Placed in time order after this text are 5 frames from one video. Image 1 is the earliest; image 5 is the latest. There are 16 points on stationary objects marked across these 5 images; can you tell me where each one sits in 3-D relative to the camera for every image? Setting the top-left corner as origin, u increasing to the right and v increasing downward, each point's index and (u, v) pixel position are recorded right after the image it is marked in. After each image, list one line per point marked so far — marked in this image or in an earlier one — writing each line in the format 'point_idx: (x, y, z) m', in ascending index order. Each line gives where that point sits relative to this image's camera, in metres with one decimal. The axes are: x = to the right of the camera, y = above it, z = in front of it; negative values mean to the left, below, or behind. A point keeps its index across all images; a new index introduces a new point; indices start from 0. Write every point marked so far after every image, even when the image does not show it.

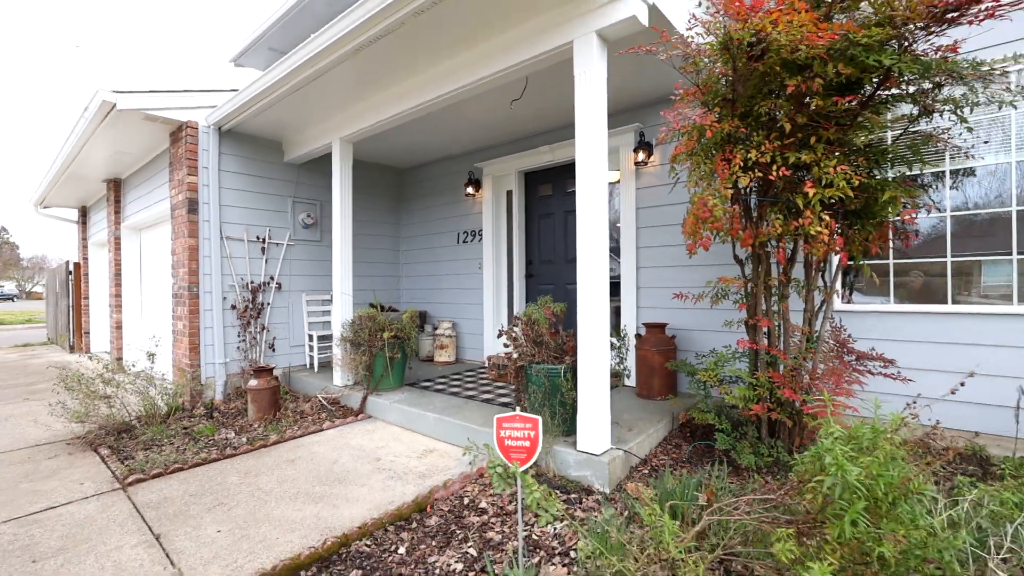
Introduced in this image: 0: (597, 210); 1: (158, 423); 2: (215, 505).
0: (+0.5, +0.5, +2.9) m
1: (-3.1, -1.2, +4.0) m
2: (-1.8, -1.3, +2.8) m
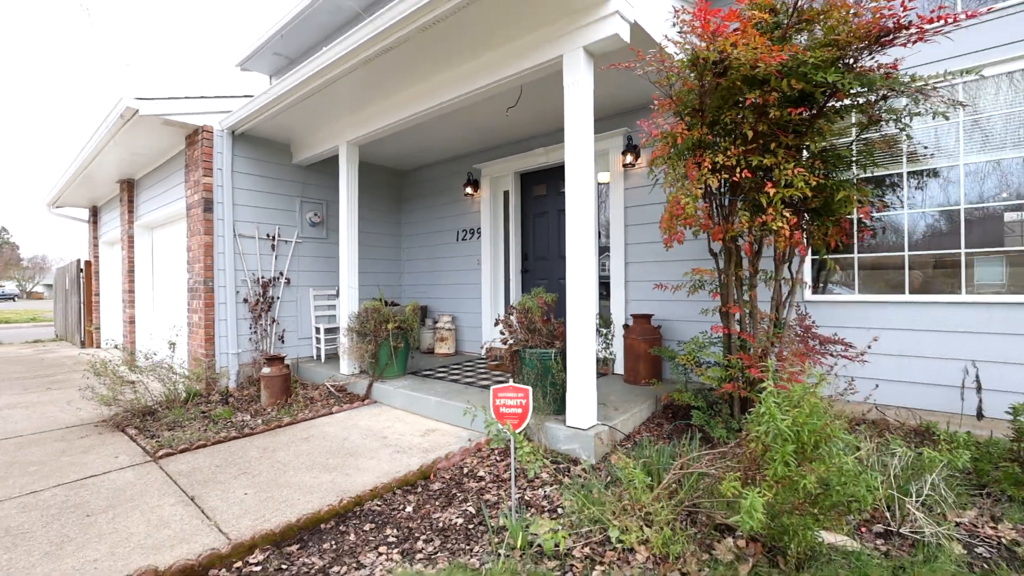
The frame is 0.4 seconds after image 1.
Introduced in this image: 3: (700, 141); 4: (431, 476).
0: (+0.5, +0.6, +3.2) m
1: (-3.2, -1.1, +4.3) m
2: (-1.8, -1.2, +3.1) m
3: (+1.2, +0.9, +2.8) m
4: (-0.5, -1.2, +3.0) m
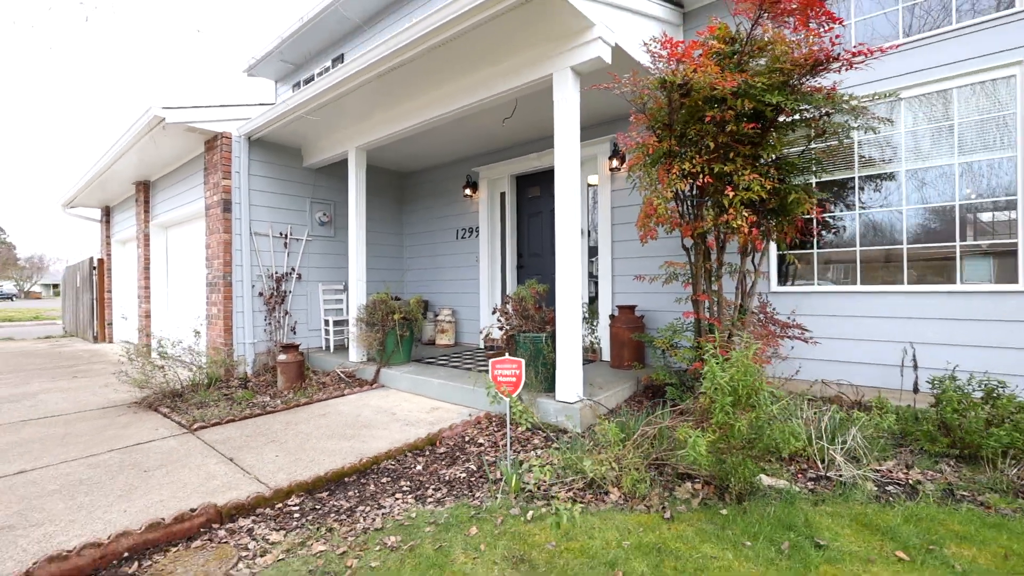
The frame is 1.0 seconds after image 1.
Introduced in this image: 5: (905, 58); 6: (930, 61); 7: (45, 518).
0: (+0.5, +0.7, +3.7) m
1: (-3.2, -1.1, +4.8) m
2: (-1.9, -1.2, +3.5) m
3: (+1.1, +1.0, +3.3) m
4: (-0.6, -1.2, +3.5) m
5: (+3.2, +1.9, +3.7) m
6: (+3.3, +1.8, +3.6) m
7: (-2.4, -1.2, +2.4) m
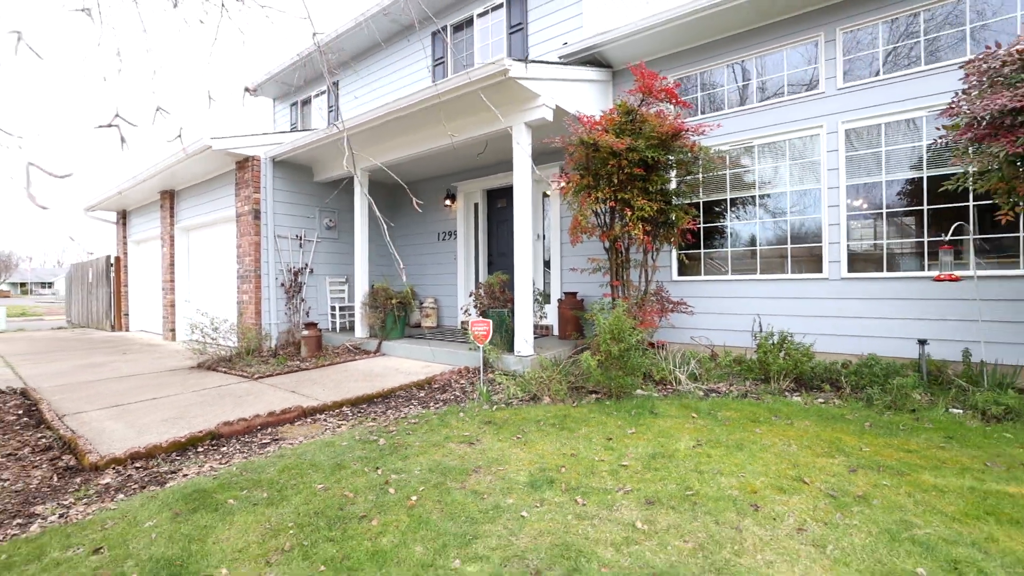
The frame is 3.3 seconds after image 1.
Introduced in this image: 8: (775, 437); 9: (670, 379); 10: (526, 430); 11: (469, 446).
0: (+0.2, +0.8, +5.3) m
1: (-3.6, -0.9, +6.2) m
2: (-2.2, -1.0, +5.0) m
3: (+0.8, +1.1, +5.0) m
4: (-0.9, -1.0, +5.0) m
5: (+2.9, +2.0, +5.5) m
6: (+3.0, +2.0, +5.4) m
7: (-2.7, -1.1, +3.8) m
8: (+1.8, -1.0, +3.1) m
9: (+1.6, -0.9, +4.5) m
10: (+0.1, -1.0, +3.3) m
11: (-0.3, -1.1, +3.1) m
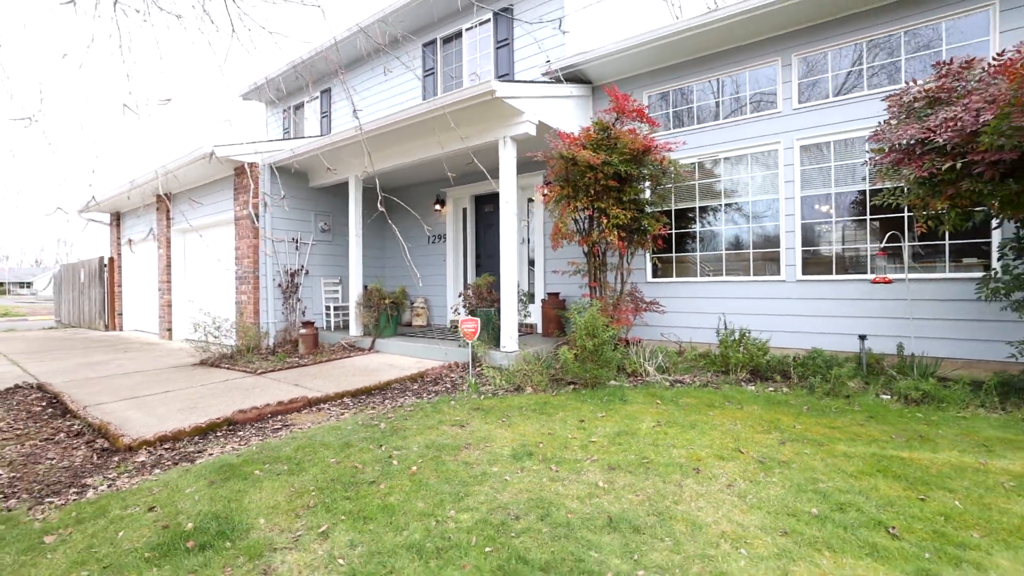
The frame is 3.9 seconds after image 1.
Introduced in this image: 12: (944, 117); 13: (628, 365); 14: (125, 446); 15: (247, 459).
0: (0.0, +0.8, +5.7) m
1: (-3.8, -0.9, +6.5) m
2: (-2.3, -1.1, +5.4) m
3: (+0.7, +1.1, +5.4) m
4: (-1.0, -1.0, +5.4) m
5: (+2.7, +2.0, +6.0) m
6: (+2.8, +1.9, +5.9) m
7: (-2.8, -1.1, +4.2) m
8: (+1.7, -1.0, +3.6) m
9: (+1.4, -0.9, +5.0) m
10: (0.0, -1.1, +3.8) m
11: (-0.4, -1.1, +3.5) m
12: (+3.1, +1.2, +3.2) m
13: (+1.3, -0.8, +5.0) m
14: (-2.7, -1.1, +3.2) m
15: (-1.7, -1.1, +3.0) m
